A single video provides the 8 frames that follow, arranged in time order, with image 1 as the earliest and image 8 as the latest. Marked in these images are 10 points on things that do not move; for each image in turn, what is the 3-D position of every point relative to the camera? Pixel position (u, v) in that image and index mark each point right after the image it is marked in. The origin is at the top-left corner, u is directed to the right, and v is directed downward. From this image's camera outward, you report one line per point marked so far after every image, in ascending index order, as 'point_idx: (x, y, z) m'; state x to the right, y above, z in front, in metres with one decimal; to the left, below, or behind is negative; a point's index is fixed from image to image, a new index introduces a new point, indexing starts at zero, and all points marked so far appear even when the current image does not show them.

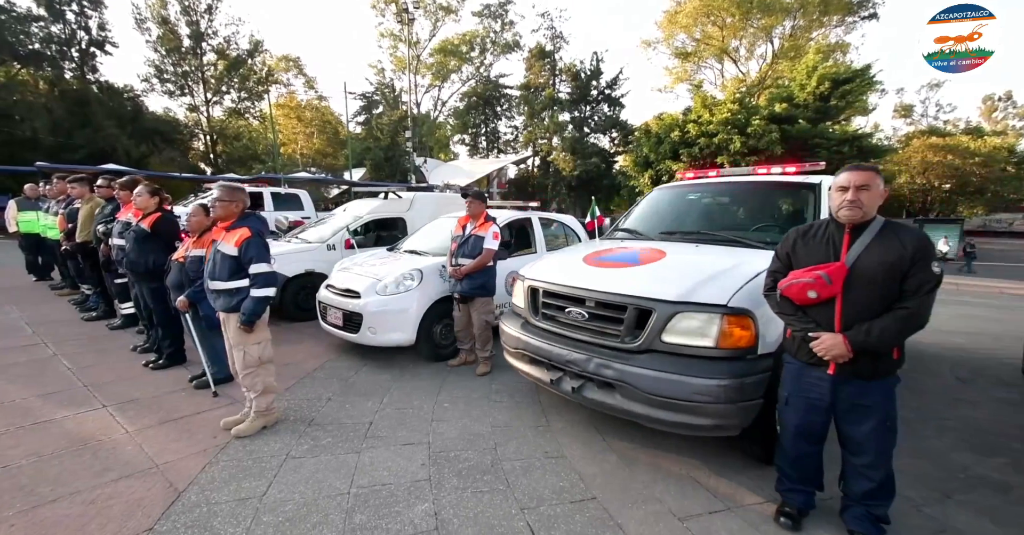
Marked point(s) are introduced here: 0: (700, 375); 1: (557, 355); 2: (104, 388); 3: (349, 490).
0: (+1.1, -0.6, +2.6) m
1: (+0.3, -0.6, +3.1) m
2: (-3.6, -1.1, +3.8) m
3: (-1.0, -1.3, +2.5) m
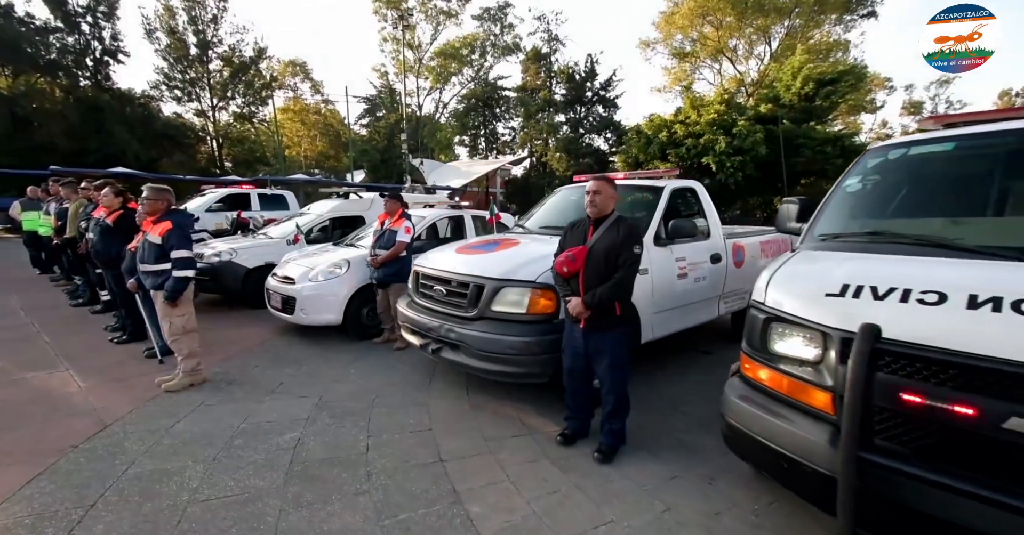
0: (0.0, -0.5, +3.3) m
1: (-0.8, -0.5, +3.8) m
2: (-4.7, -1.0, +4.6) m
3: (-2.1, -1.2, +3.3) m
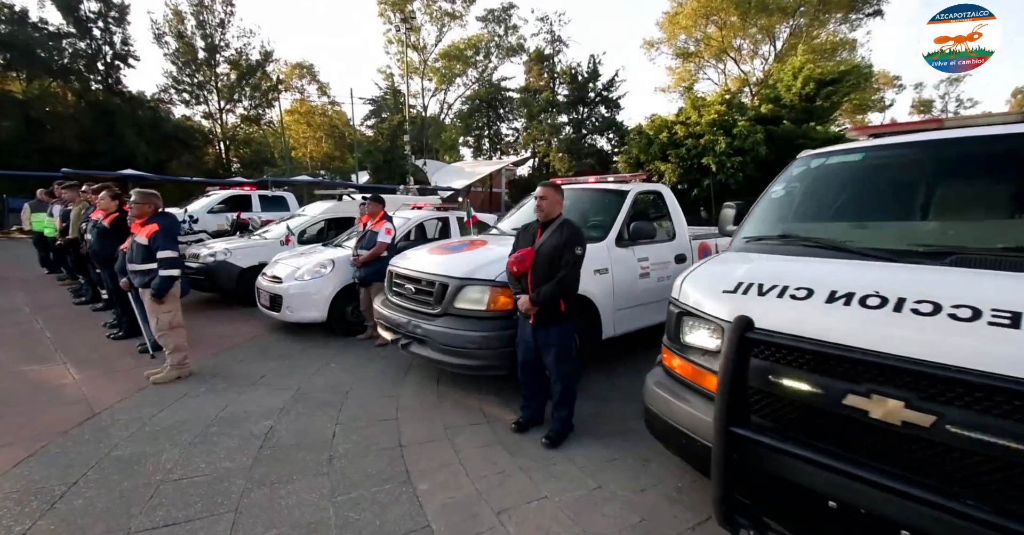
0: (-0.3, -0.5, +3.5) m
1: (-1.1, -0.5, +4.0) m
2: (-5.1, -1.0, +4.9) m
3: (-2.4, -1.2, +3.5) m
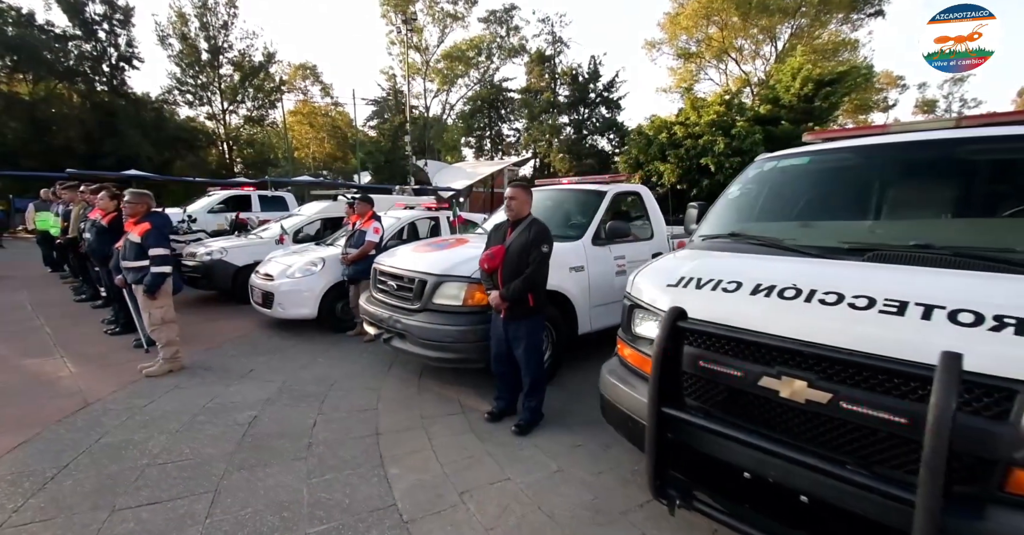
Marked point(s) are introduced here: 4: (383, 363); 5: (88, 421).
0: (-0.5, -0.5, +3.7) m
1: (-1.3, -0.5, +4.2) m
2: (-5.3, -0.9, +5.1) m
3: (-2.6, -1.2, +3.7) m
4: (-1.4, -1.0, +4.7) m
5: (-3.3, -1.2, +3.4) m
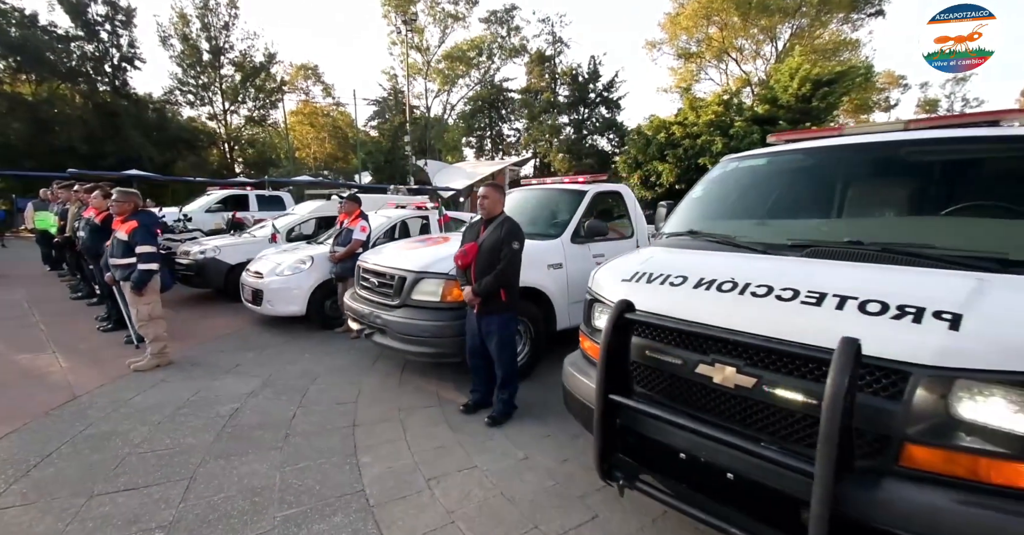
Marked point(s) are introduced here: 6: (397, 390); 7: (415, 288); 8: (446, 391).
0: (-0.7, -0.5, +3.8) m
1: (-1.5, -0.4, +4.3) m
2: (-5.5, -0.9, +5.2) m
3: (-2.9, -1.1, +3.8) m
4: (-1.6, -1.0, +4.8) m
5: (-3.5, -1.2, +3.5) m
6: (-1.1, -1.1, +4.0) m
7: (-0.9, -0.2, +3.9) m
8: (-0.6, -1.1, +4.0) m
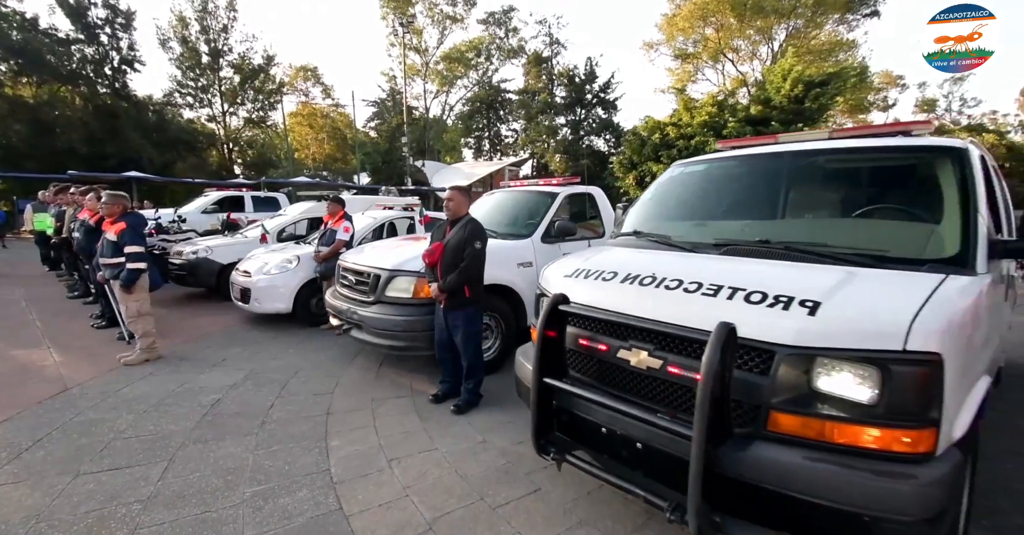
0: (-1.0, -0.4, +4.0) m
1: (-1.8, -0.4, +4.5) m
2: (-5.8, -0.9, +5.4) m
3: (-3.1, -1.1, +4.0) m
4: (-1.9, -1.0, +5.0) m
5: (-3.8, -1.2, +3.7) m
6: (-1.4, -1.1, +4.2) m
7: (-1.2, -0.2, +4.1) m
8: (-0.9, -1.1, +4.2) m
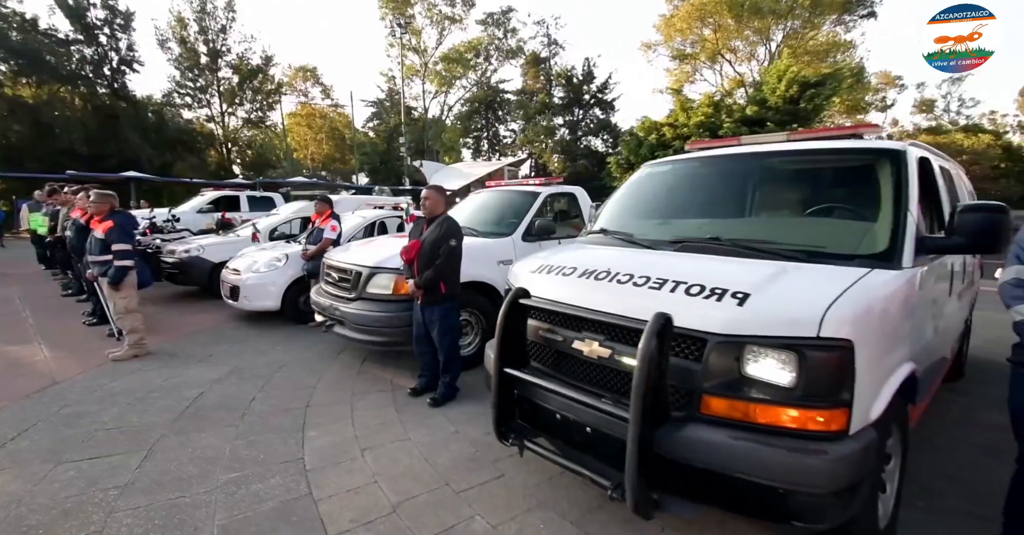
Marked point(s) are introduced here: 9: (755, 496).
0: (-1.2, -0.4, +4.1) m
1: (-2.0, -0.4, +4.6) m
2: (-6.0, -0.9, +5.5) m
3: (-3.4, -1.1, +4.1) m
4: (-2.1, -1.0, +5.1) m
5: (-4.0, -1.1, +3.8) m
6: (-1.6, -1.1, +4.3) m
7: (-1.4, -0.1, +4.2) m
8: (-1.1, -1.1, +4.3) m
9: (+0.9, -0.9, +1.6) m
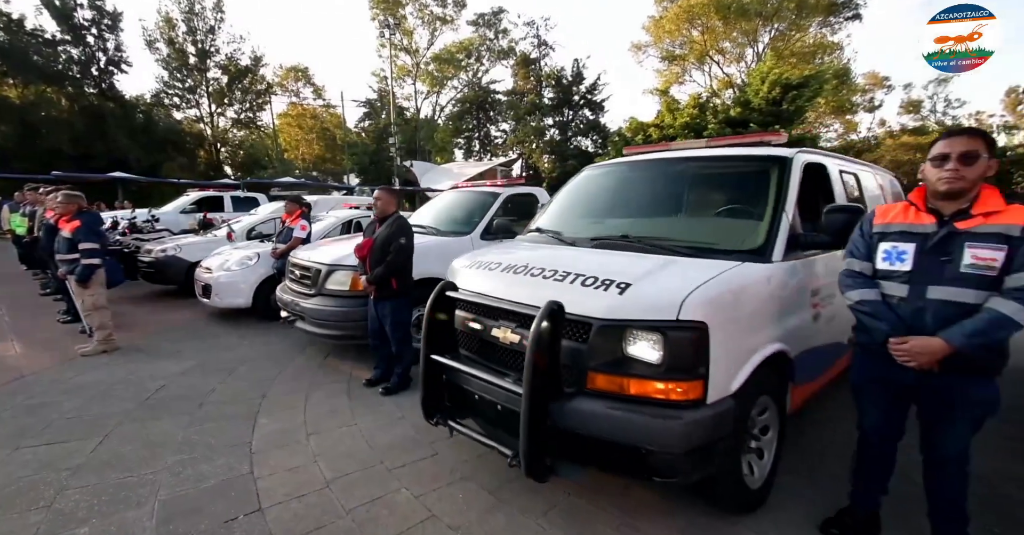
0: (-1.7, -0.4, +4.3) m
1: (-2.5, -0.4, +4.8) m
2: (-6.5, -0.9, +5.7) m
3: (-3.8, -1.1, +4.3) m
4: (-2.6, -1.0, +5.3) m
5: (-4.5, -1.1, +3.9) m
6: (-2.1, -1.1, +4.5) m
7: (-1.9, -0.1, +4.4) m
8: (-1.6, -1.1, +4.5) m
9: (+0.5, -0.8, +1.8) m
